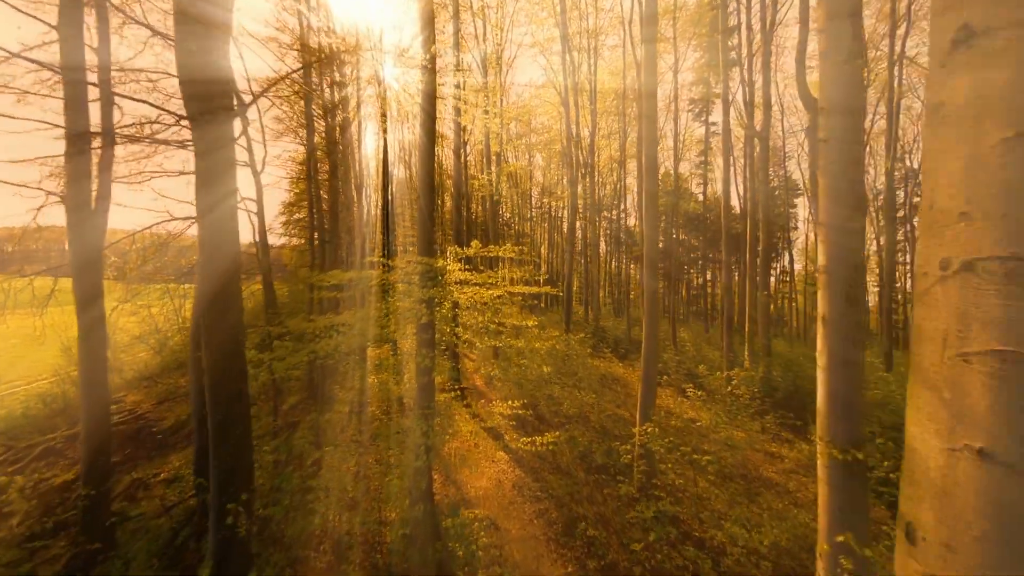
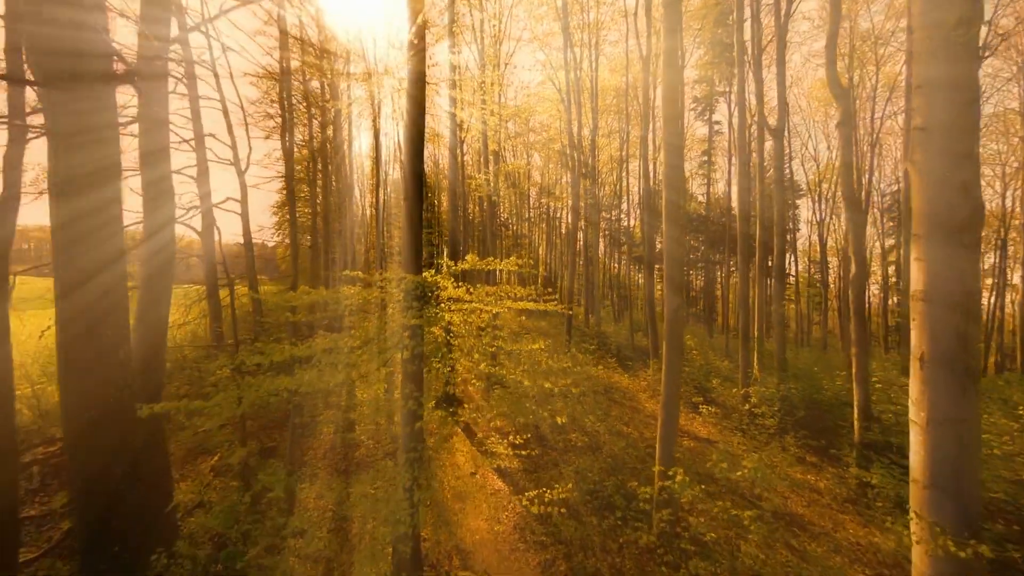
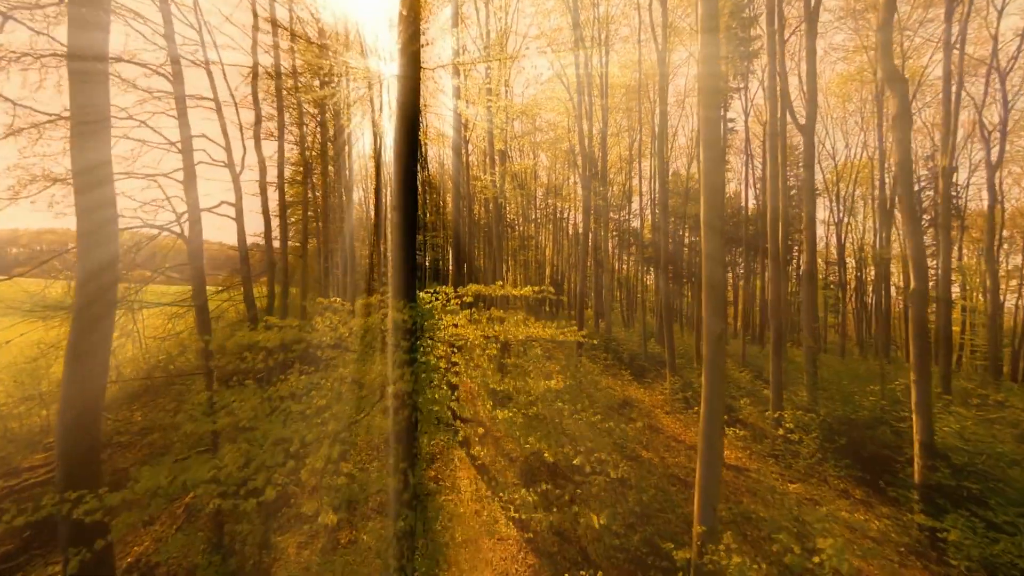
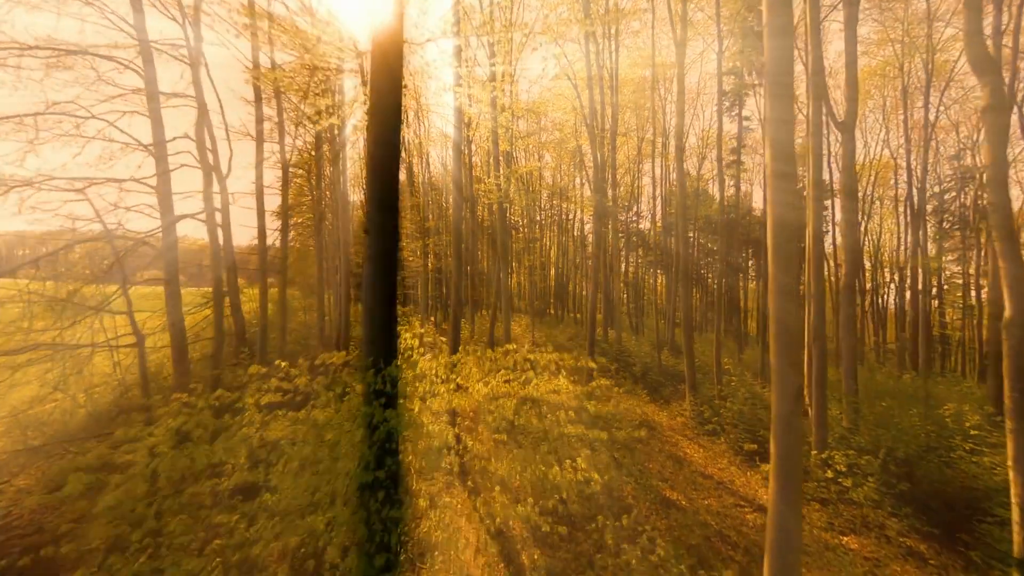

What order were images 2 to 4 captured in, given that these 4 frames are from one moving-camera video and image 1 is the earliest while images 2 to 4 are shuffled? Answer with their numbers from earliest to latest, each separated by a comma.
2, 3, 4
